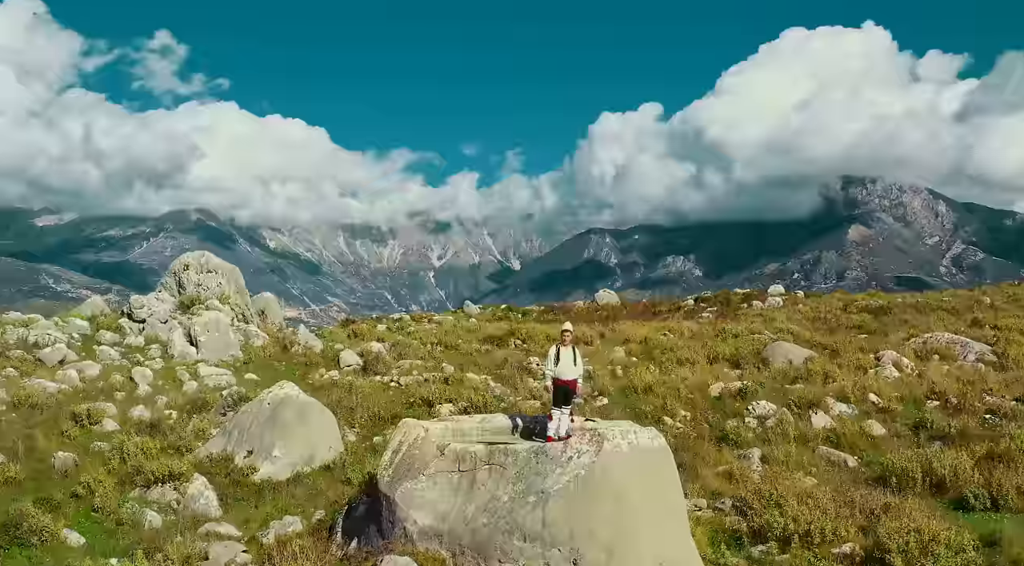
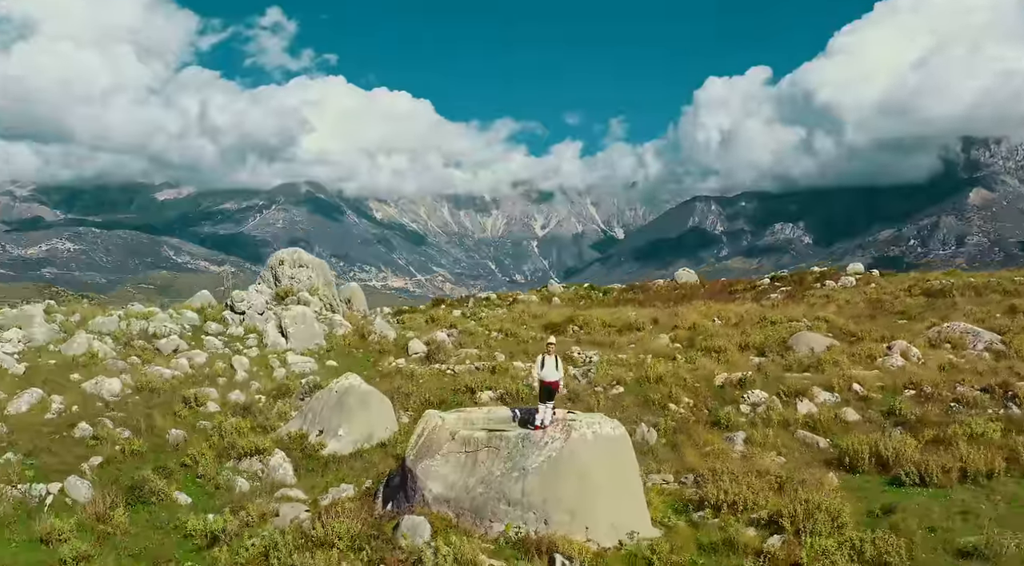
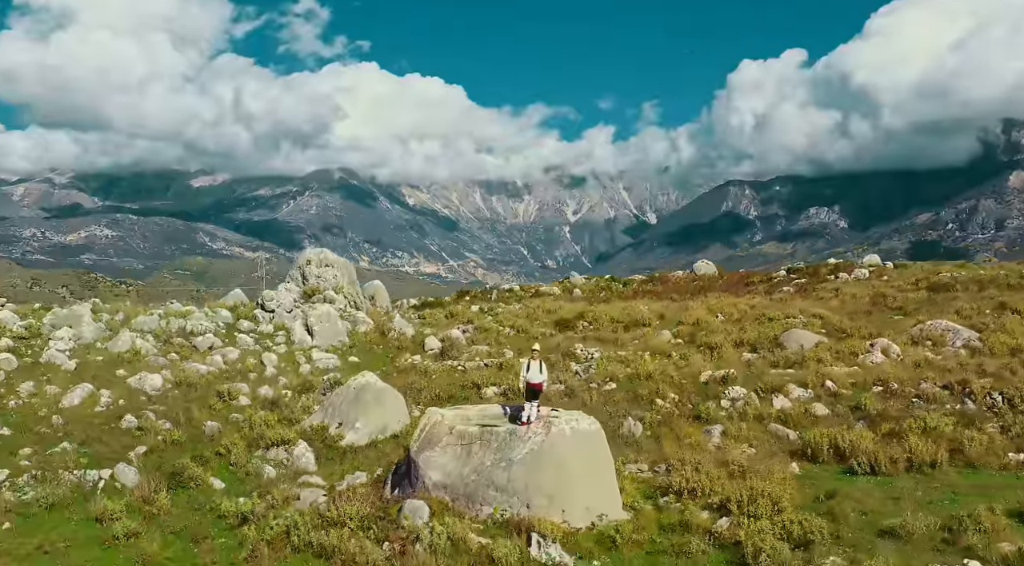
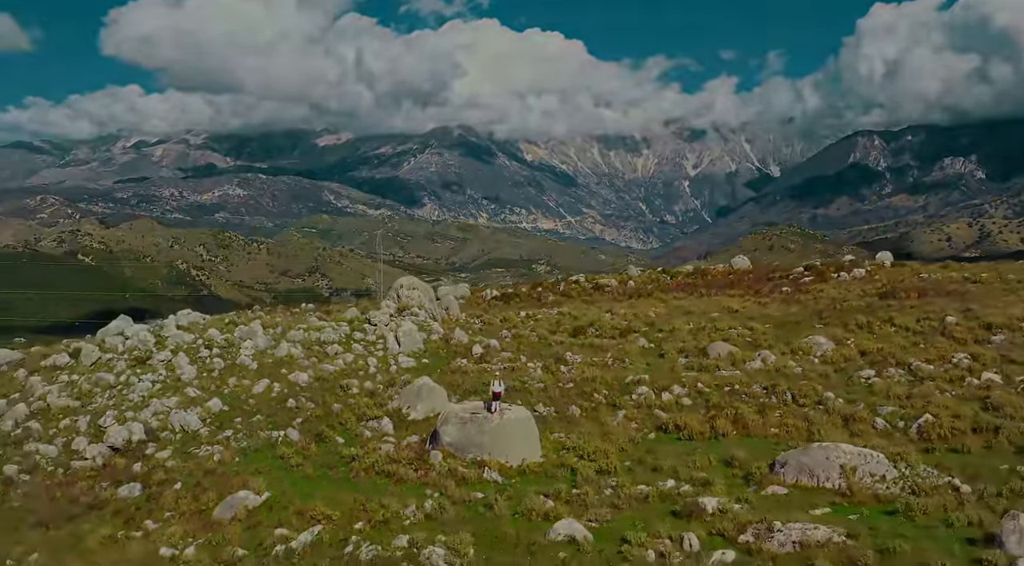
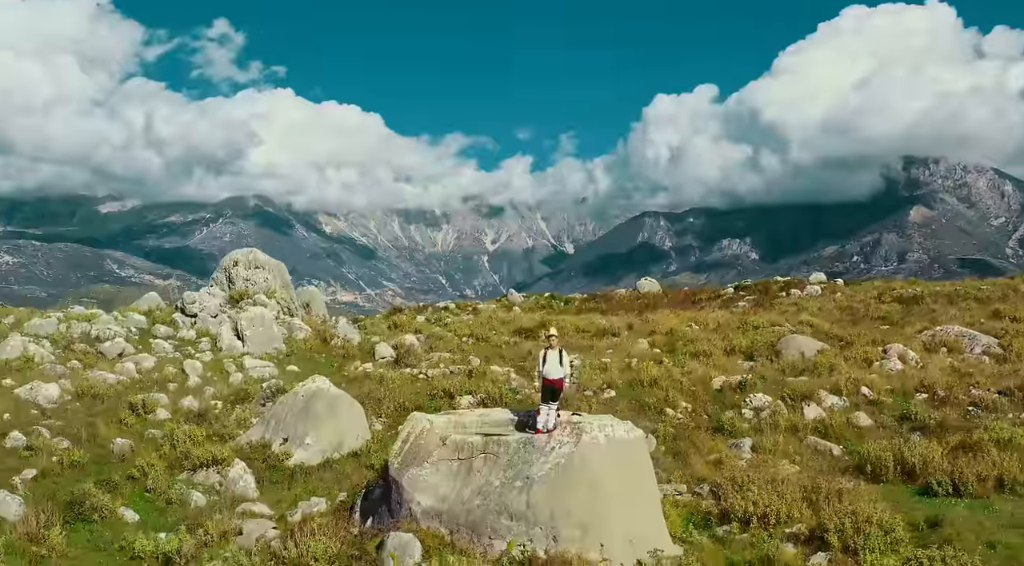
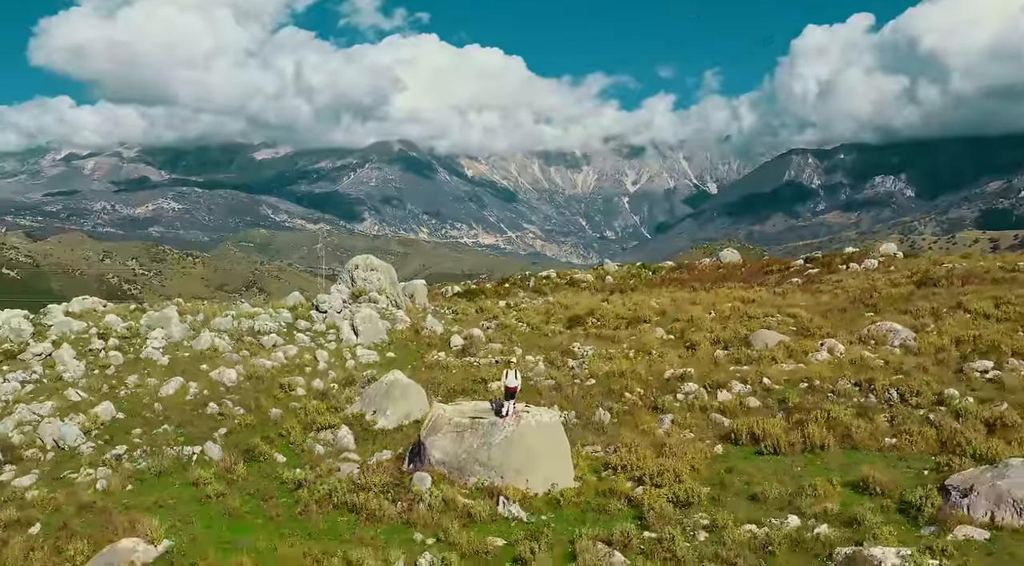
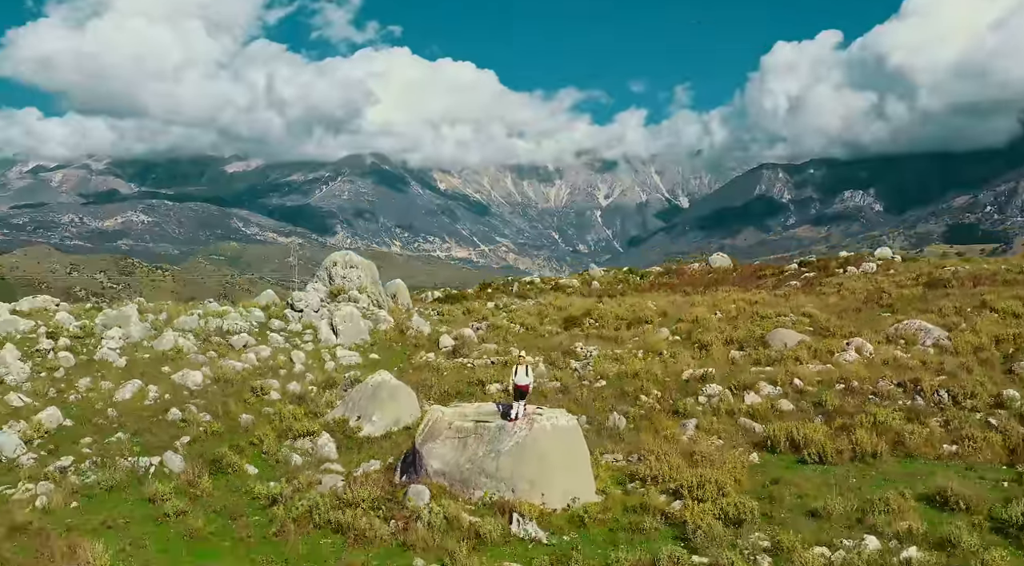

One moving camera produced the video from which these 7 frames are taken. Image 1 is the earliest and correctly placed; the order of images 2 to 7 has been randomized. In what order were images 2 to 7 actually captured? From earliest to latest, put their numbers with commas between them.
5, 2, 3, 7, 6, 4
